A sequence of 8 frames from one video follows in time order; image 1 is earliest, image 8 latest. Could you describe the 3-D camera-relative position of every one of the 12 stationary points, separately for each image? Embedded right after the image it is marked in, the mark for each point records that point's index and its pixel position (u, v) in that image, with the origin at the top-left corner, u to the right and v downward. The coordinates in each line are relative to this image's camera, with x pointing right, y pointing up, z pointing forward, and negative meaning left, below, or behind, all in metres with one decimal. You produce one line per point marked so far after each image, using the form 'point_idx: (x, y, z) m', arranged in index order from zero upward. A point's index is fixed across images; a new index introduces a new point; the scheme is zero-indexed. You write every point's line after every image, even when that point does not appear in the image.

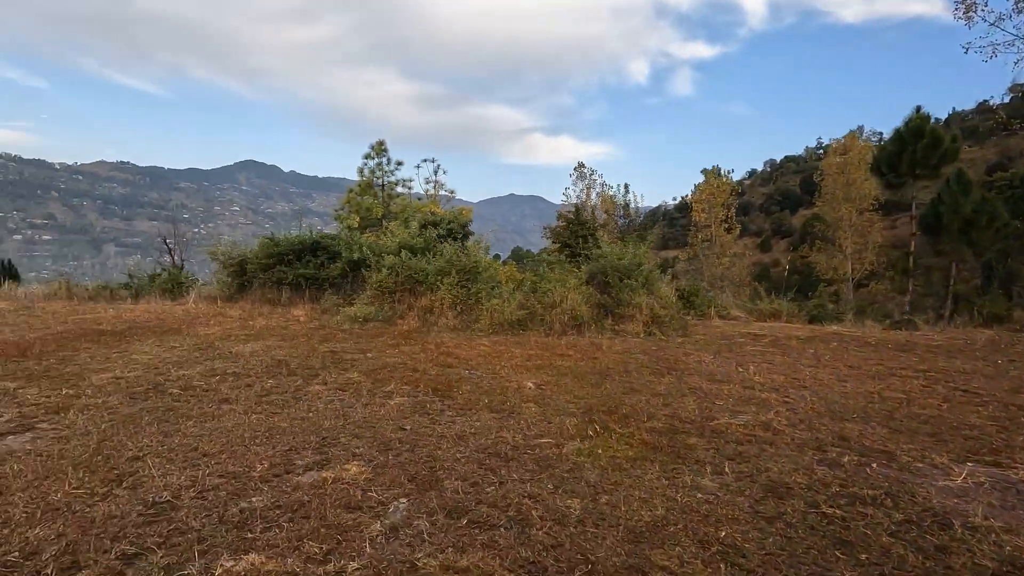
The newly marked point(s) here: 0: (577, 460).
0: (+0.3, -0.8, +2.4) m
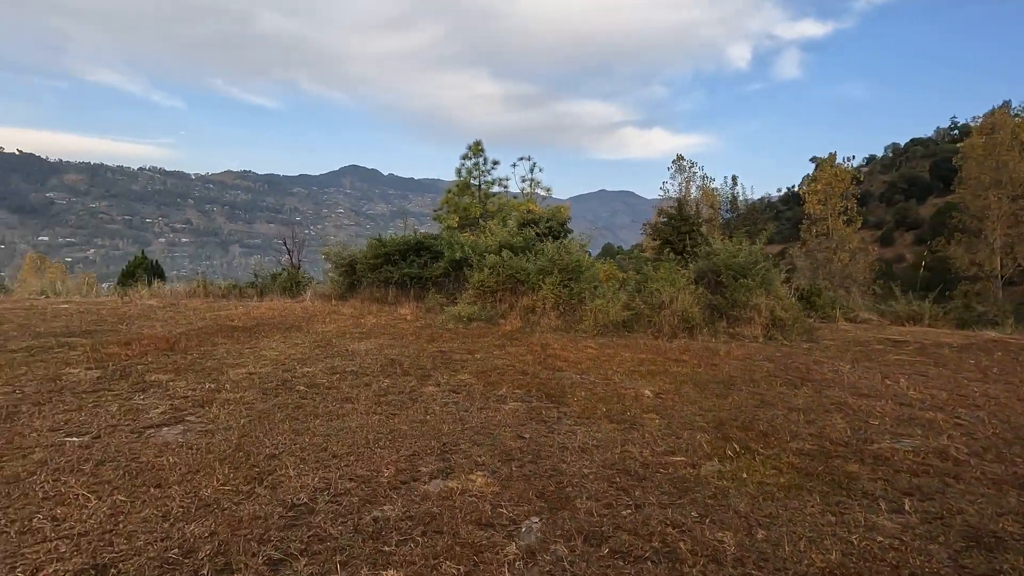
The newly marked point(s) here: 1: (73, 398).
0: (+0.9, -0.8, +2.2) m
1: (-2.7, -0.7, +3.3) m
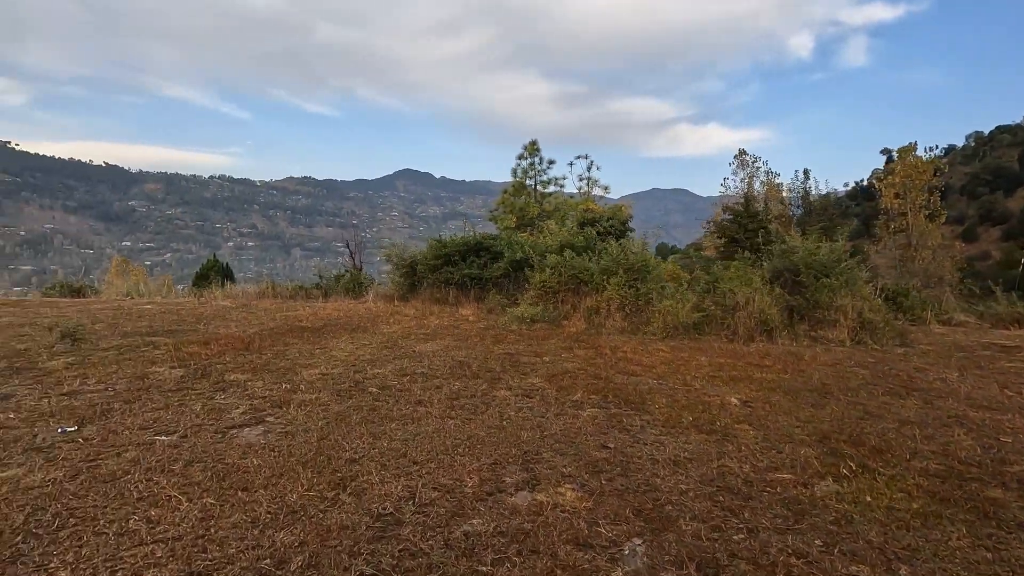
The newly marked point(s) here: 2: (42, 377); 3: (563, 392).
0: (+1.2, -0.8, +2.0) m
1: (-2.2, -0.7, +3.4) m
2: (-3.3, -0.6, +3.8) m
3: (+0.3, -0.7, +3.6) m
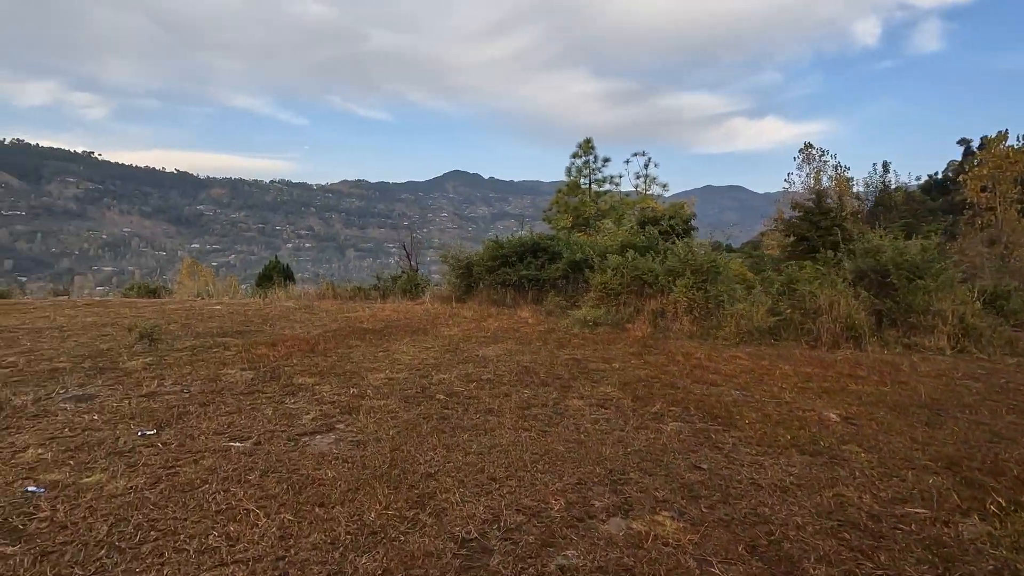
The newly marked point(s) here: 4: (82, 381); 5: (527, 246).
0: (+1.5, -0.8, +1.7) m
1: (-1.8, -0.7, +3.4) m
2: (-2.8, -0.7, +3.9) m
3: (+0.8, -0.7, +3.4) m
4: (-3.1, -0.7, +3.8) m
5: (+0.2, +0.7, +8.6) m
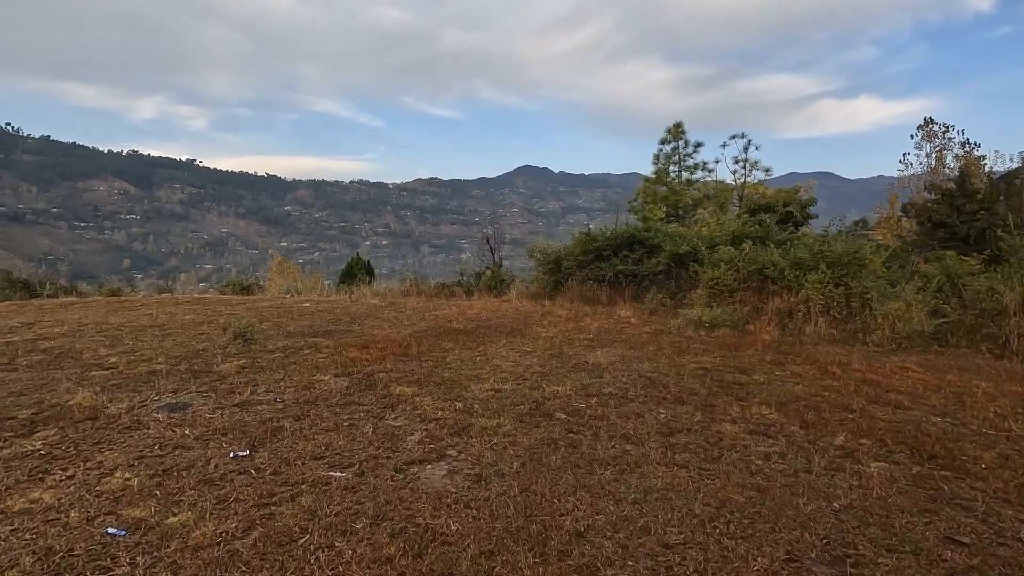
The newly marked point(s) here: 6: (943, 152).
0: (+2.0, -0.8, +0.9) m
1: (-1.0, -0.7, +3.1) m
2: (-2.0, -0.7, +3.7) m
3: (+1.5, -0.7, +2.7) m
4: (-2.3, -0.7, +3.6) m
5: (+1.6, +0.7, +8.0) m
6: (+13.5, +4.3, +16.7) m
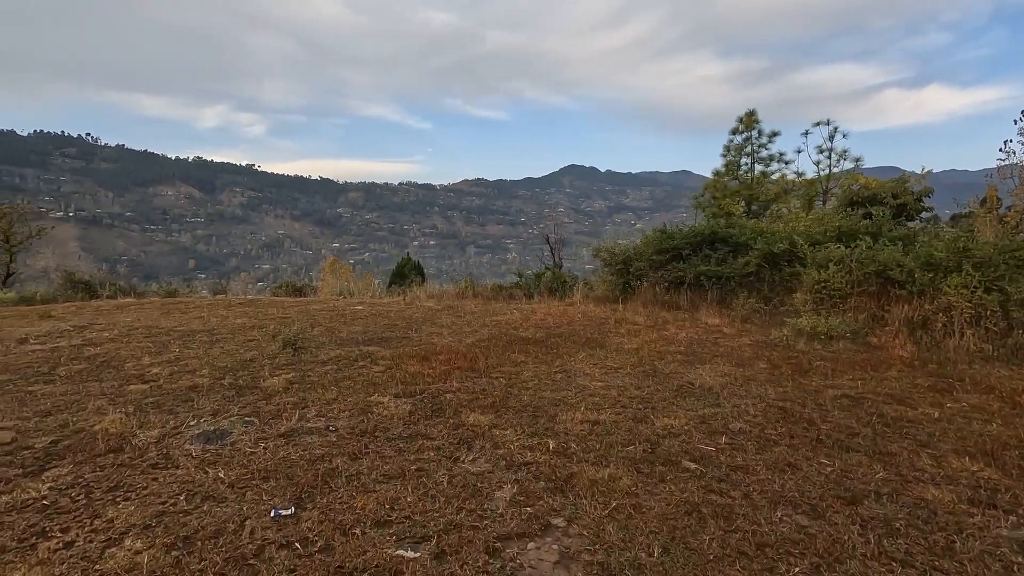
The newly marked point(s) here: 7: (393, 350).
0: (+2.3, -0.9, 0.0) m
1: (-0.6, -0.7, +2.5) m
2: (-1.5, -0.7, +3.2) m
3: (+2.0, -0.8, +1.9) m
4: (-1.7, -0.7, +3.1) m
5: (+2.5, +0.7, +7.1) m
6: (+15.1, +4.2, +14.9) m
7: (-1.1, -0.5, +4.8) m
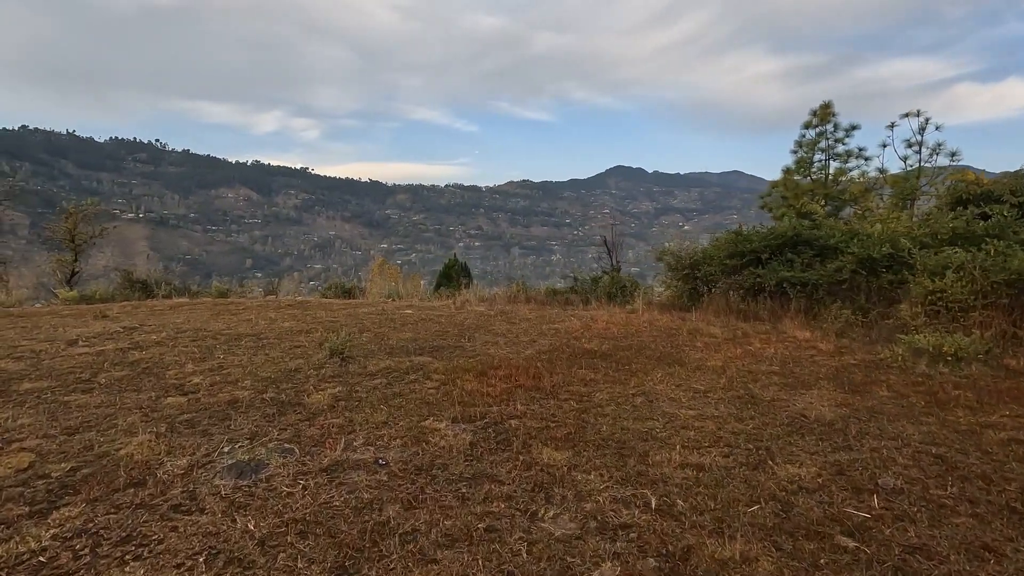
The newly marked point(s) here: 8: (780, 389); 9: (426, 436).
0: (+2.4, -1.0, -0.6) m
1: (-0.2, -0.8, +2.0) m
2: (-1.1, -0.7, +2.8) m
3: (+2.2, -0.8, +1.2) m
4: (-1.3, -0.7, +2.8) m
5: (+3.3, +0.6, +6.4) m
6: (+16.5, +3.9, +13.1) m
7: (-0.5, -0.6, +4.3) m
8: (+1.7, -0.6, +3.5) m
9: (-0.4, -0.7, +2.7) m
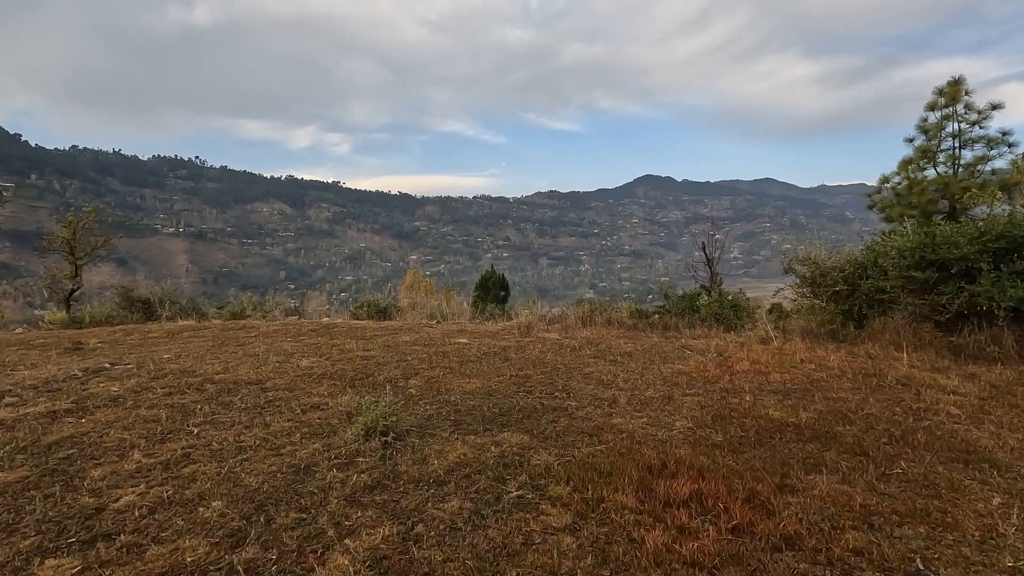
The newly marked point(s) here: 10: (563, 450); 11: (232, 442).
0: (+2.9, -1.0, -2.6) m
1: (+0.4, -0.9, +0.2) m
2: (-0.4, -0.9, +1.0) m
3: (+2.8, -0.9, -0.7) m
4: (-0.7, -0.9, +1.0) m
5: (+4.1, +0.4, +4.5) m
6: (+17.6, +3.7, +10.5) m
7: (+0.2, -0.8, +2.6) m
8: (+2.5, -0.8, +1.6) m
9: (+0.2, -0.9, +0.9) m
10: (+0.2, -0.8, +2.6) m
11: (-1.4, -0.8, +2.7) m
